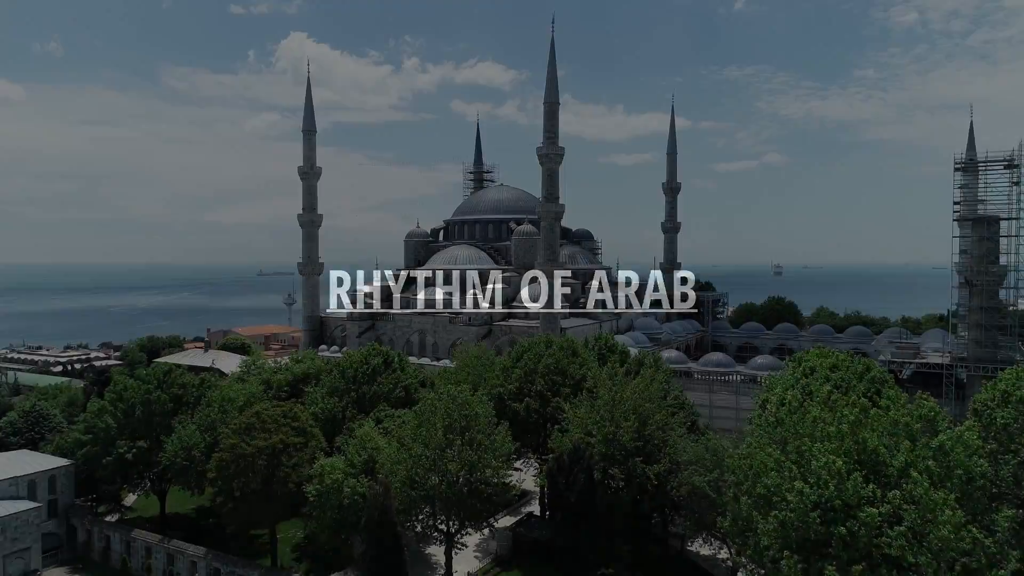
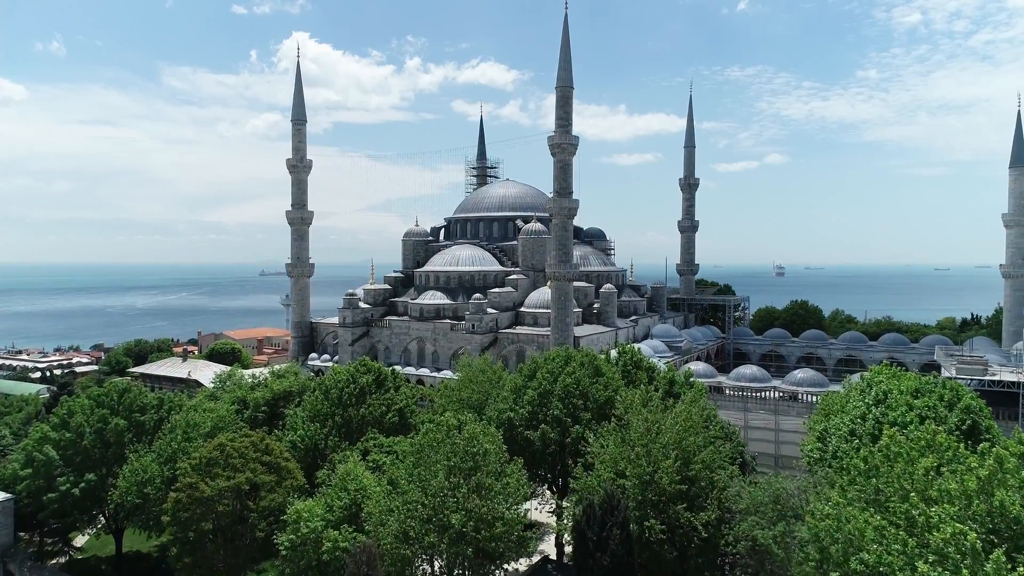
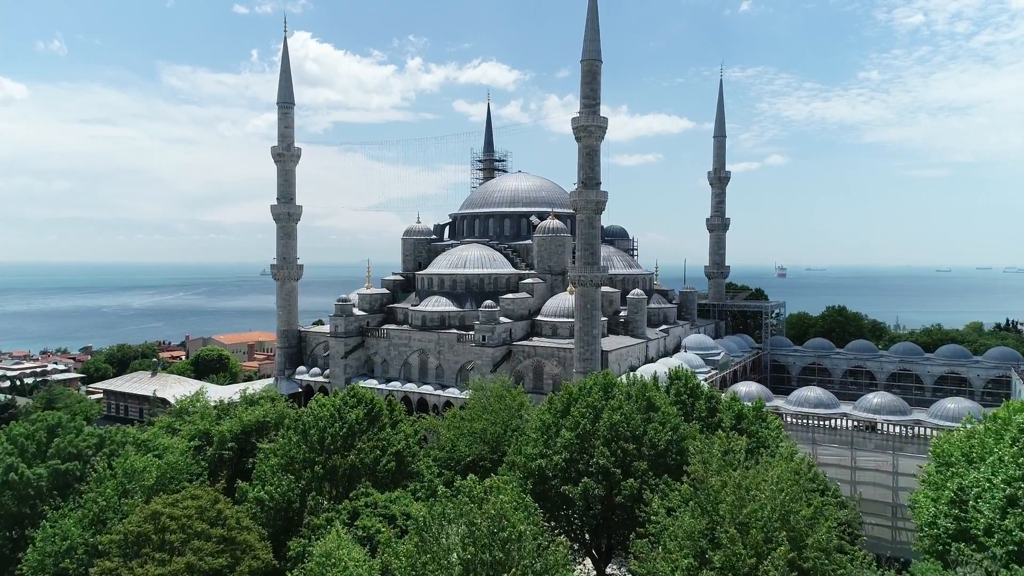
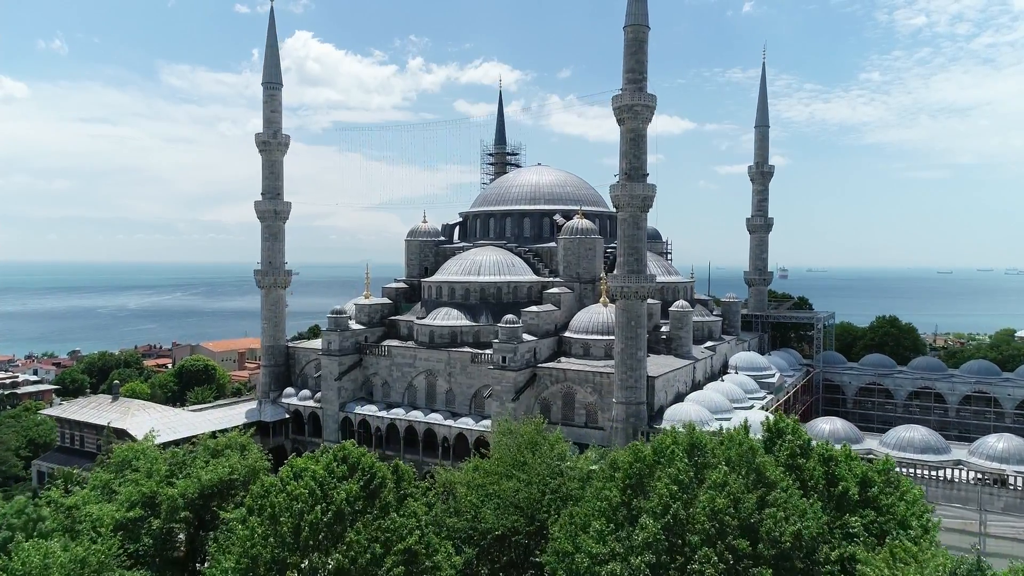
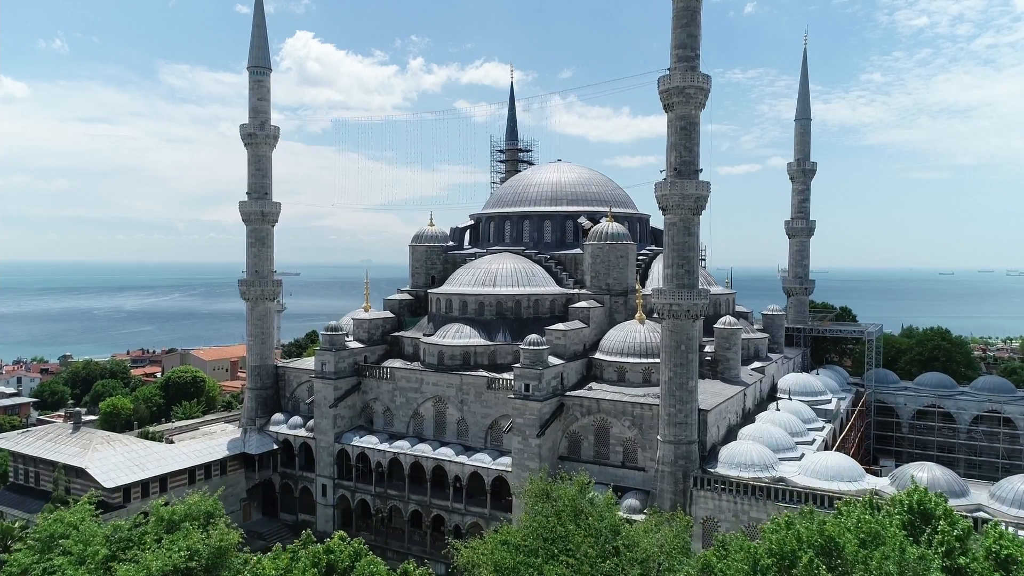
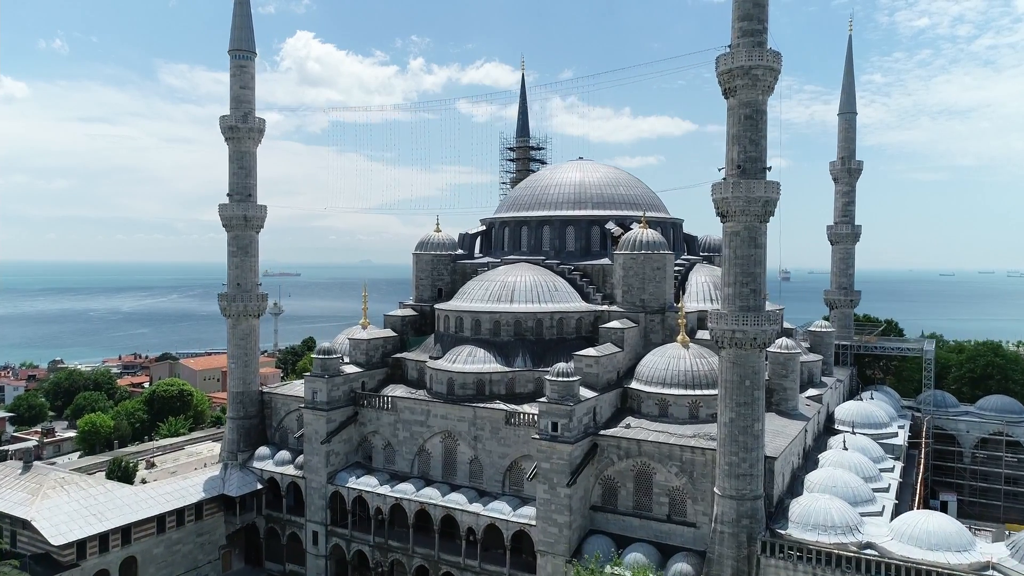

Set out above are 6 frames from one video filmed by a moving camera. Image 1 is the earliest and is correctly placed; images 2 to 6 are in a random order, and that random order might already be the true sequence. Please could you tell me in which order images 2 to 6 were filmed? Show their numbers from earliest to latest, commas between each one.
2, 3, 4, 5, 6
